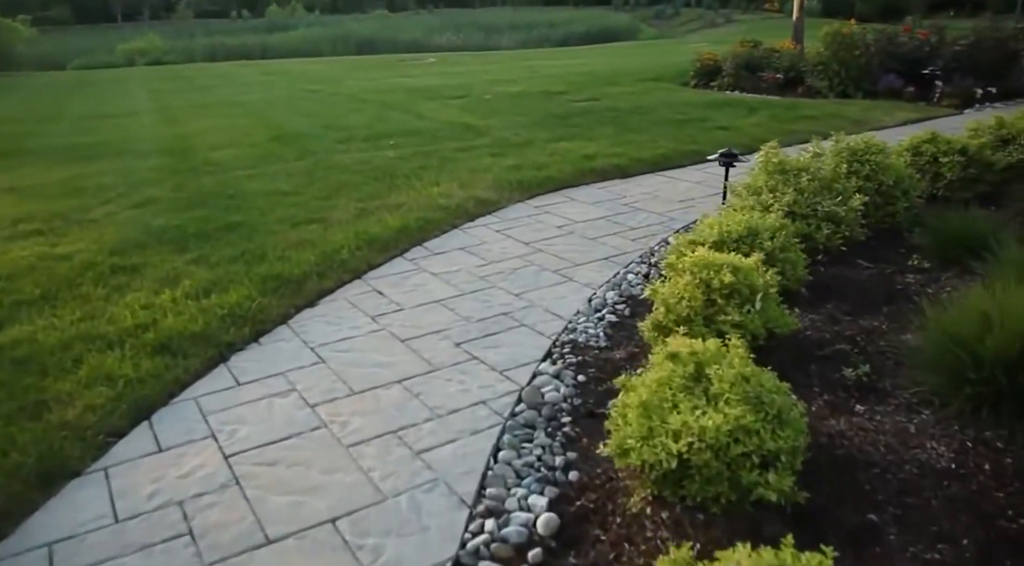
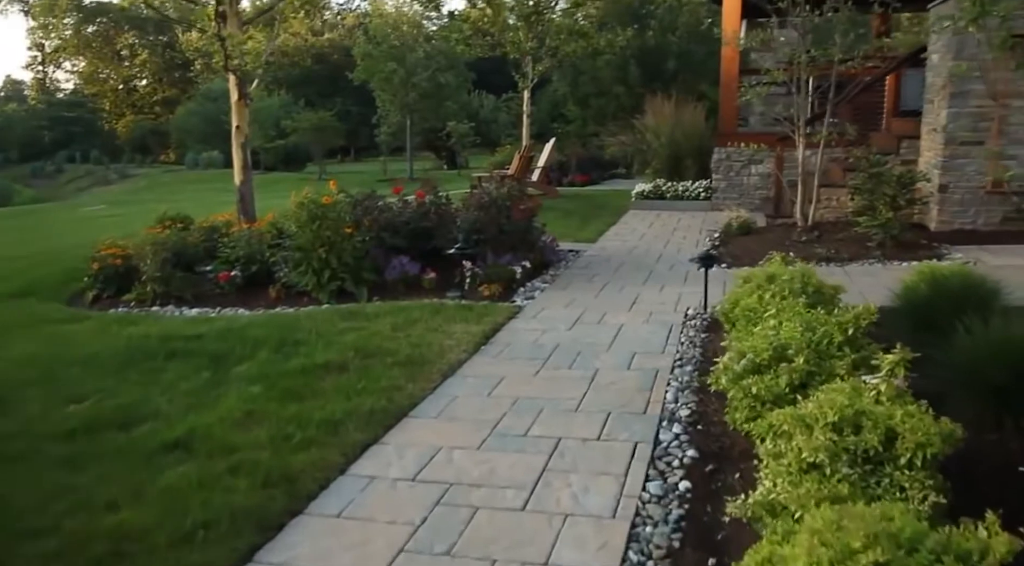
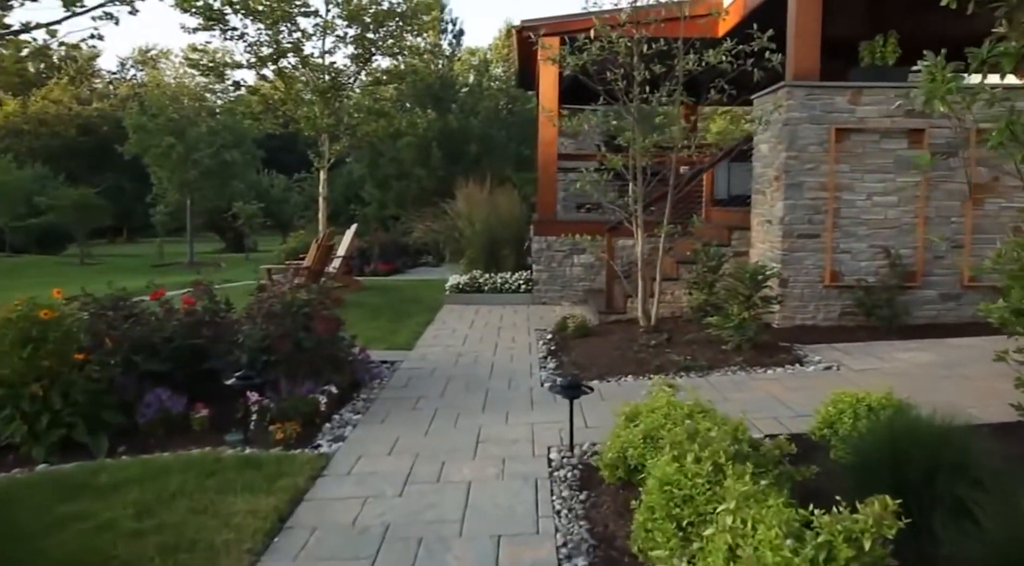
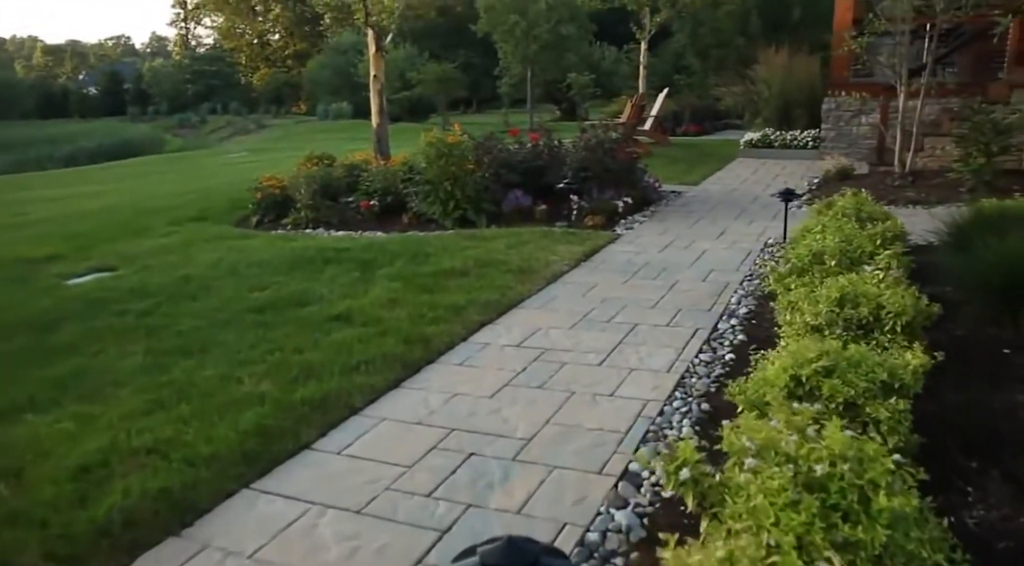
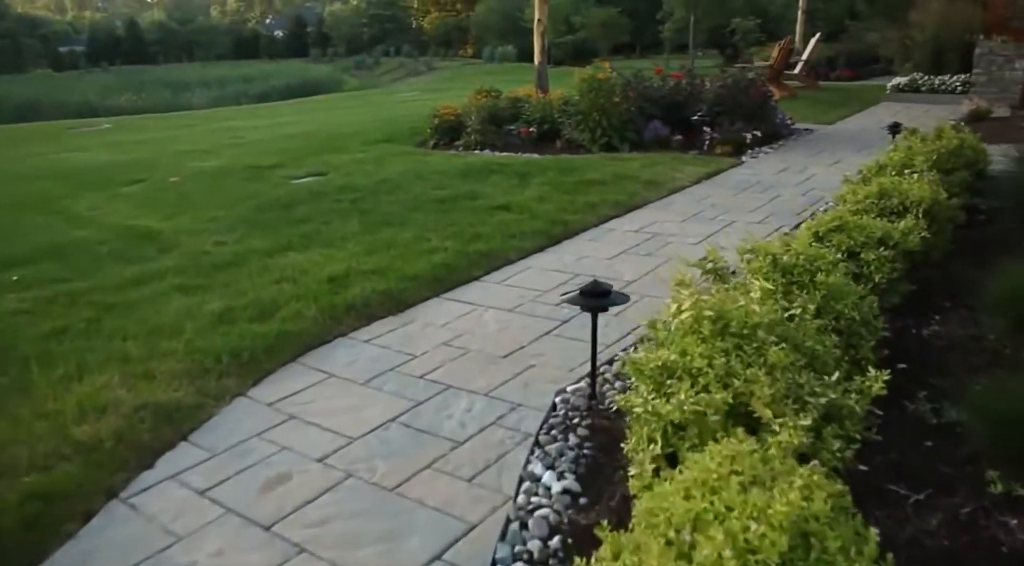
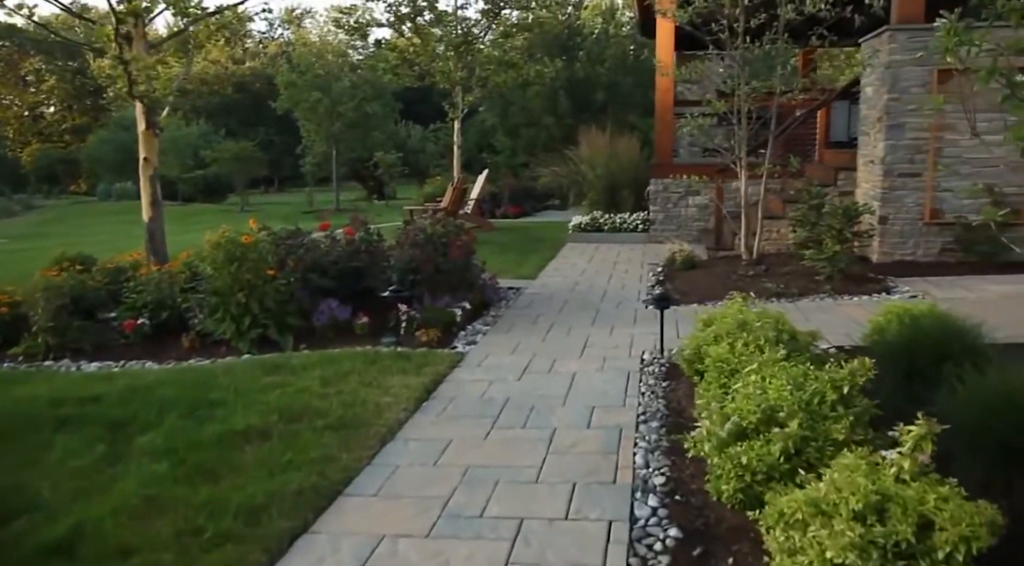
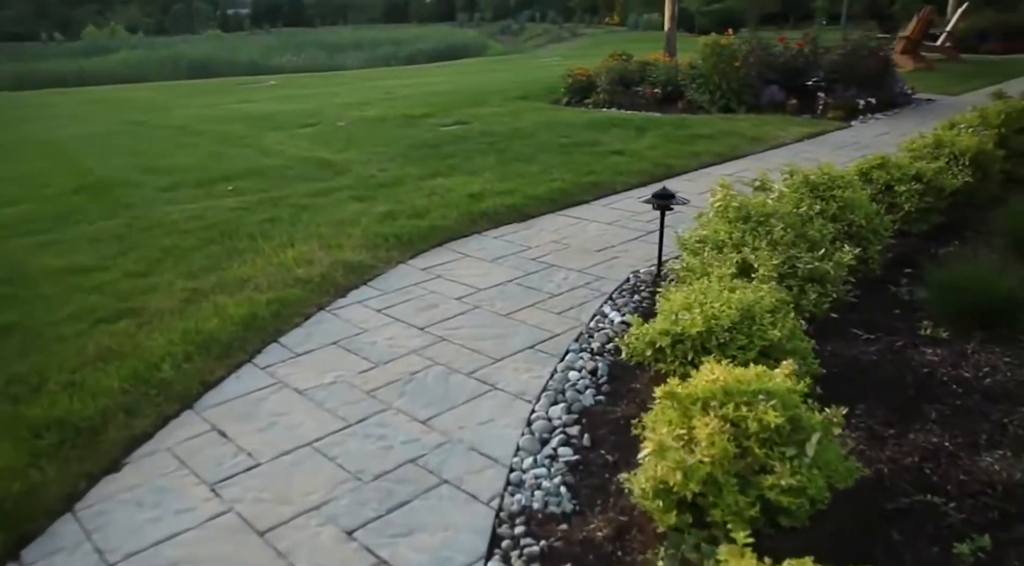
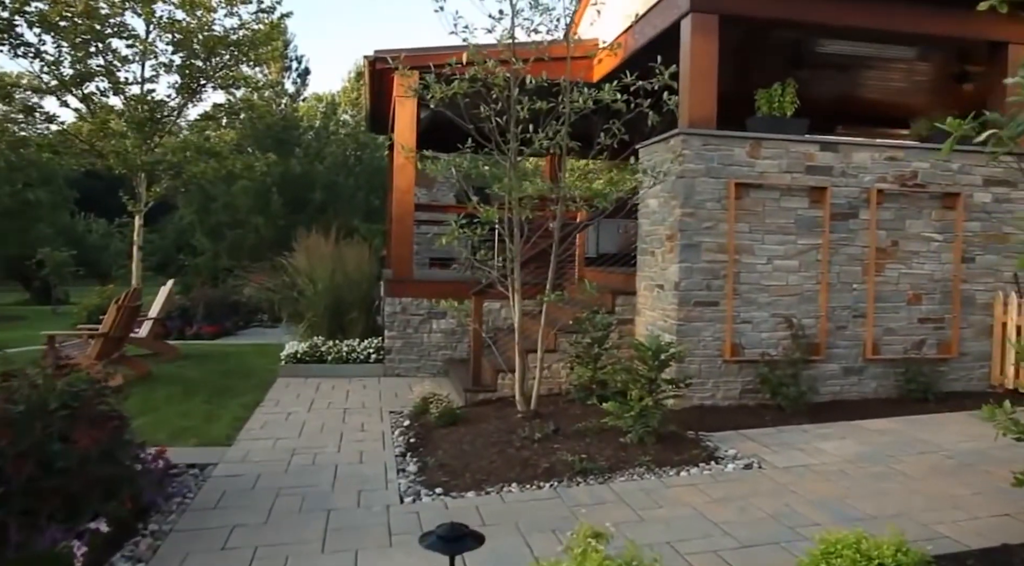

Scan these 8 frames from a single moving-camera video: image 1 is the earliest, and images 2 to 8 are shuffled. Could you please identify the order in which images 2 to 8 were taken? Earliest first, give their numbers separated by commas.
7, 5, 4, 2, 6, 3, 8
